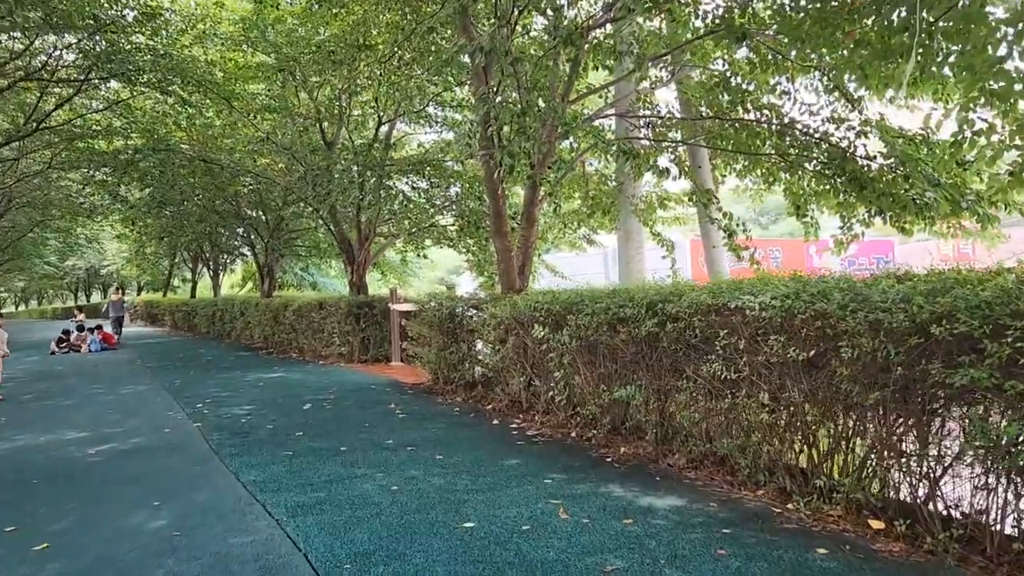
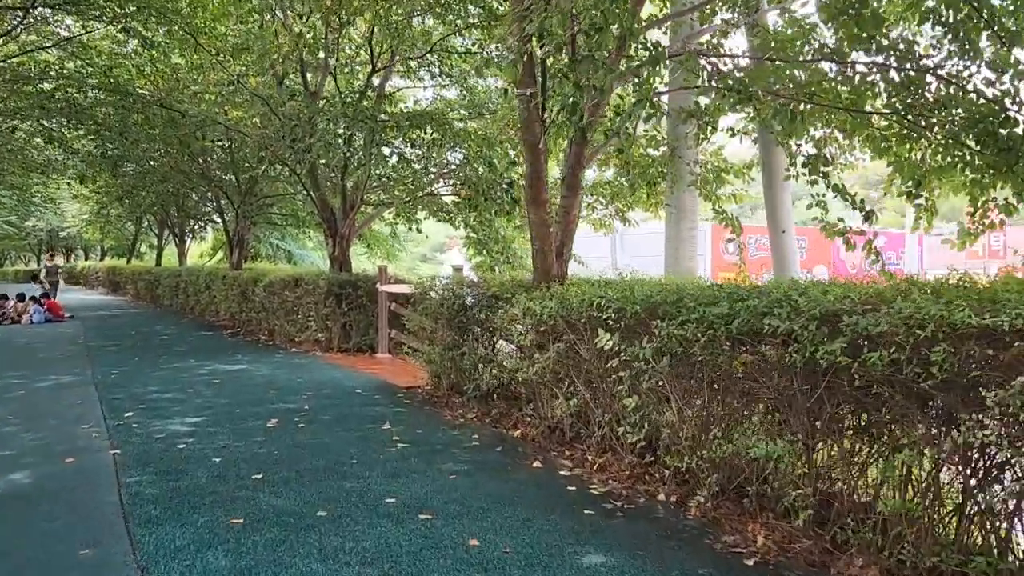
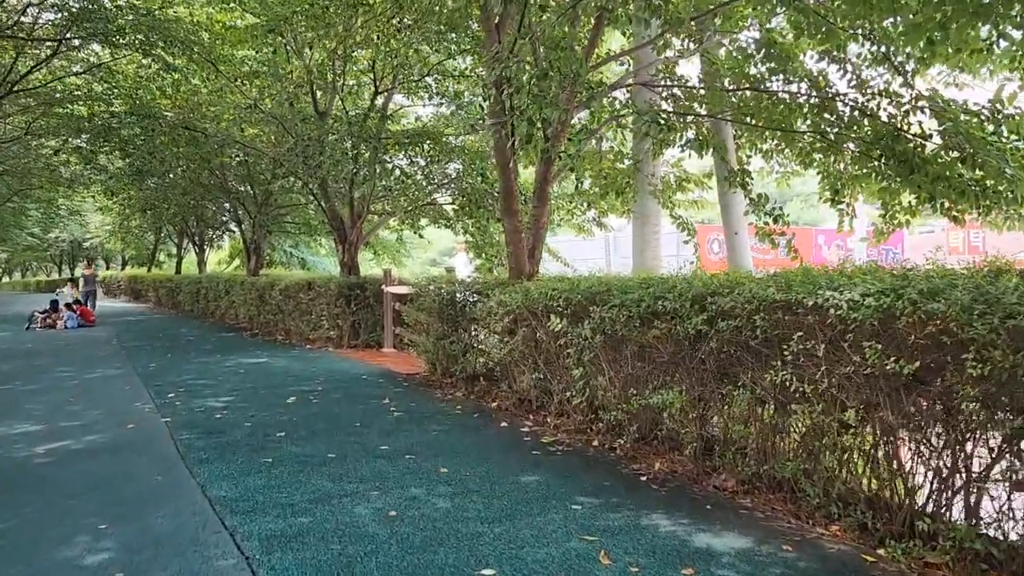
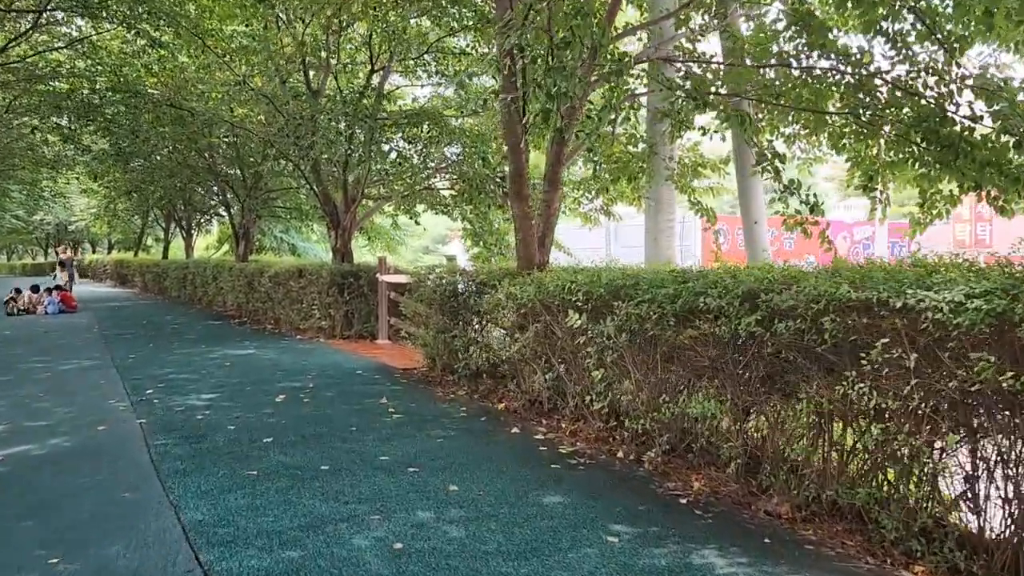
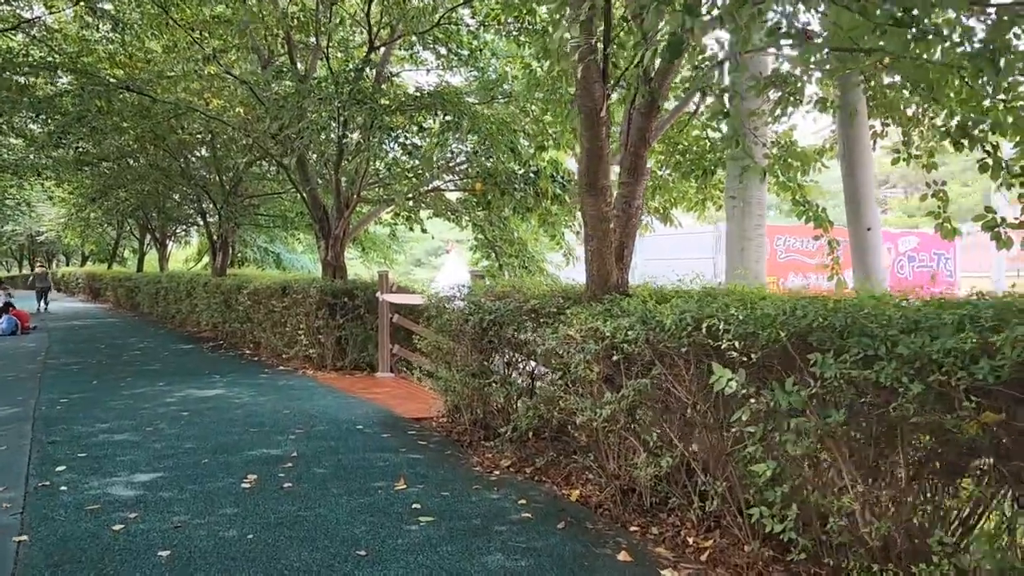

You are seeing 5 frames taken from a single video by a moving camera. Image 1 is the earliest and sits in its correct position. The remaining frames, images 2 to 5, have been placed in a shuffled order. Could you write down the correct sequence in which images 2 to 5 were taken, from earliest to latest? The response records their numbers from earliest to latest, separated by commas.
3, 4, 2, 5
